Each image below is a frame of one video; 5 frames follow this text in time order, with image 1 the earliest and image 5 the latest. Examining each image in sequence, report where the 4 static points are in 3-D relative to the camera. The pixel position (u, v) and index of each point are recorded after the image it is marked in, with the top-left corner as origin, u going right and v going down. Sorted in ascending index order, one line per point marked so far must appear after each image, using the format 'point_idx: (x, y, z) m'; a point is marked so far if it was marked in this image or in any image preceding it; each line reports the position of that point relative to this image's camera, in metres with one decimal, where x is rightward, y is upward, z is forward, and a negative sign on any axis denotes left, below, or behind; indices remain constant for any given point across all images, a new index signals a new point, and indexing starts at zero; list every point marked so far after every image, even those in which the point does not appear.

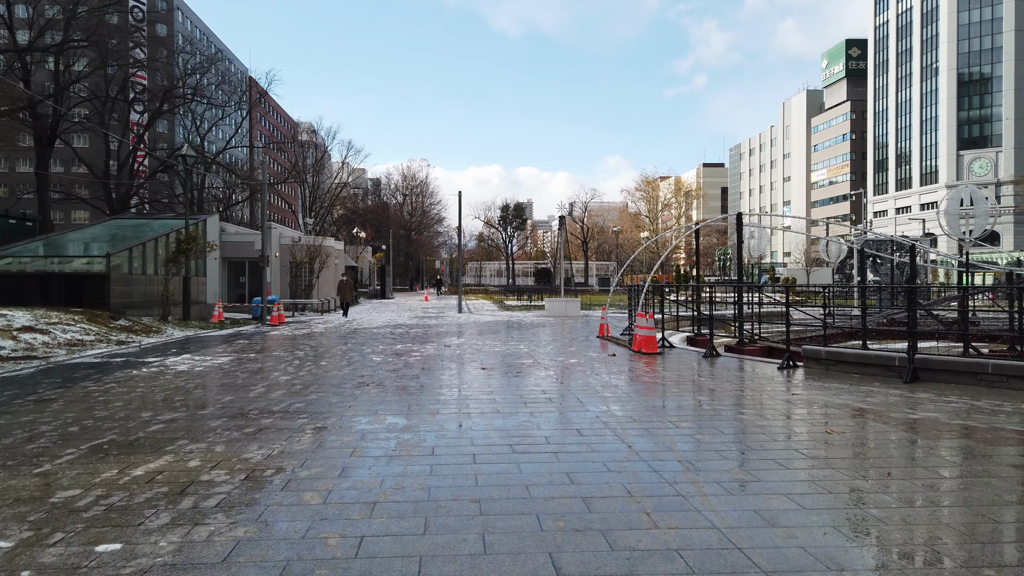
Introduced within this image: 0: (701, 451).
0: (+1.4, -1.2, +5.6) m
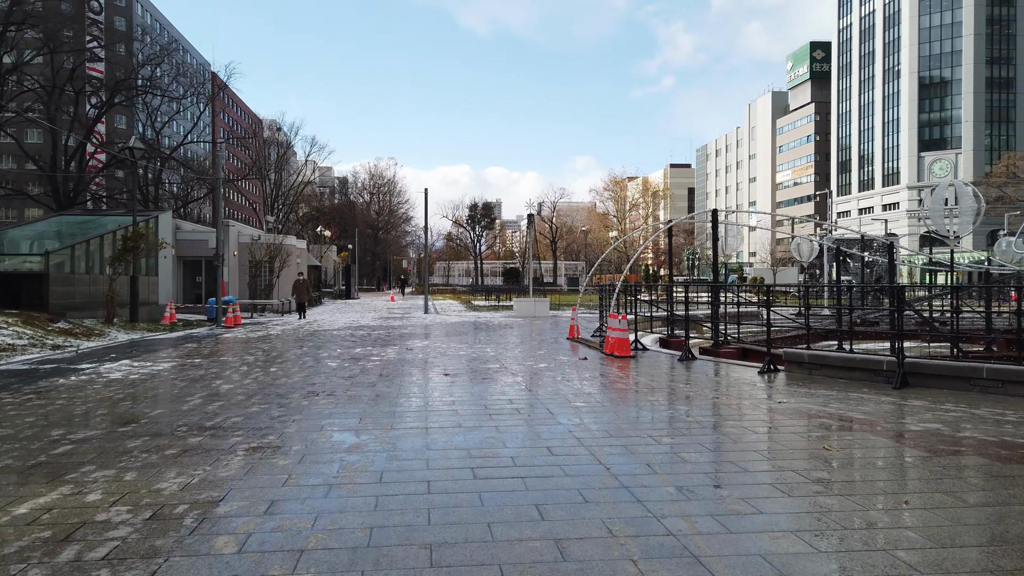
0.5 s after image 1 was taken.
0: (+1.2, -1.2, +4.9) m
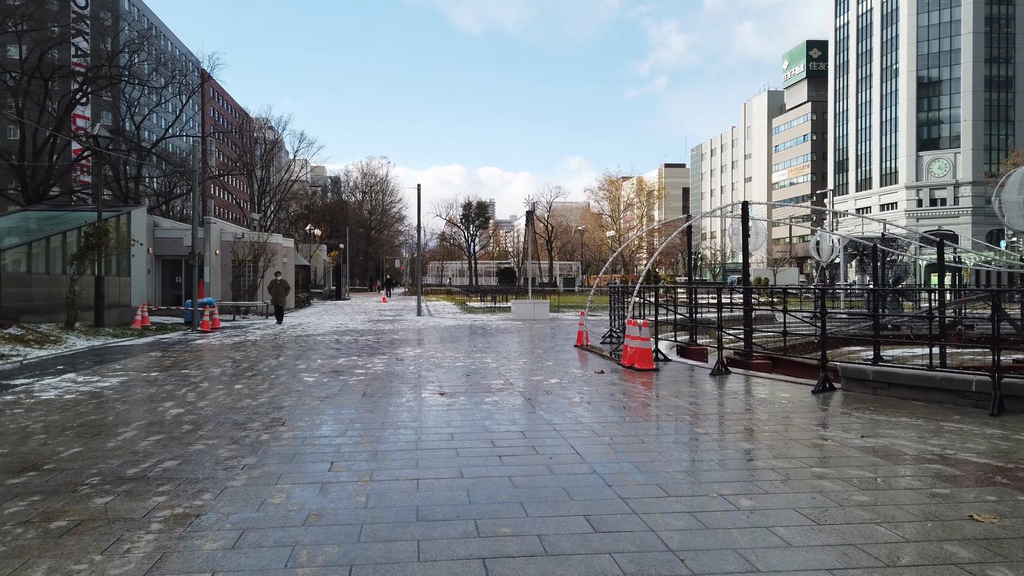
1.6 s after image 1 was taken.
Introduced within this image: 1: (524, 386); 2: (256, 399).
0: (+1.3, -1.3, +3.4) m
1: (+0.2, -1.2, +9.4) m
2: (-2.8, -1.2, +8.0) m
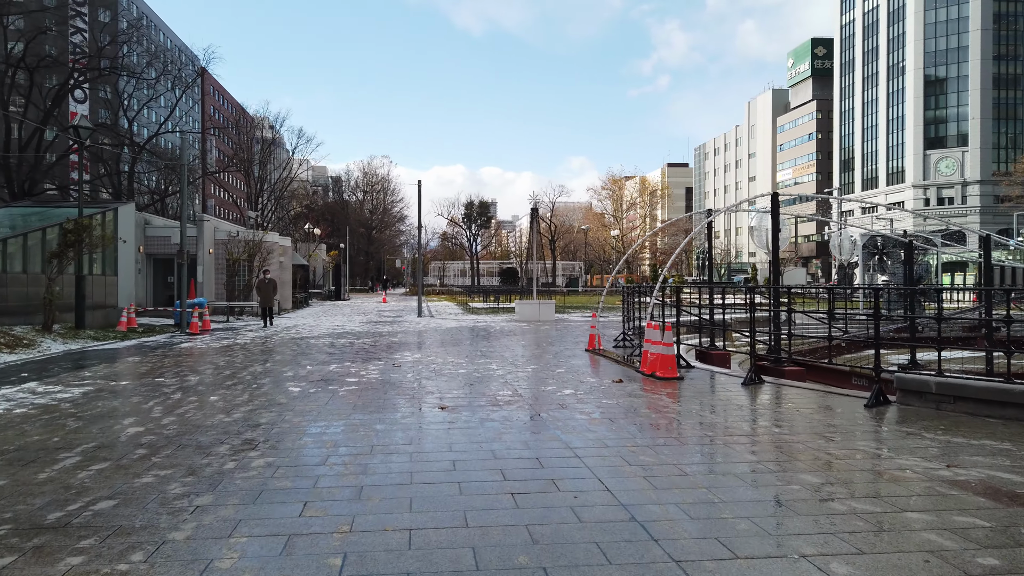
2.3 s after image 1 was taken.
0: (+1.4, -1.2, +2.4) m
1: (+0.3, -1.2, +8.5) m
2: (-2.7, -1.2, +7.0) m
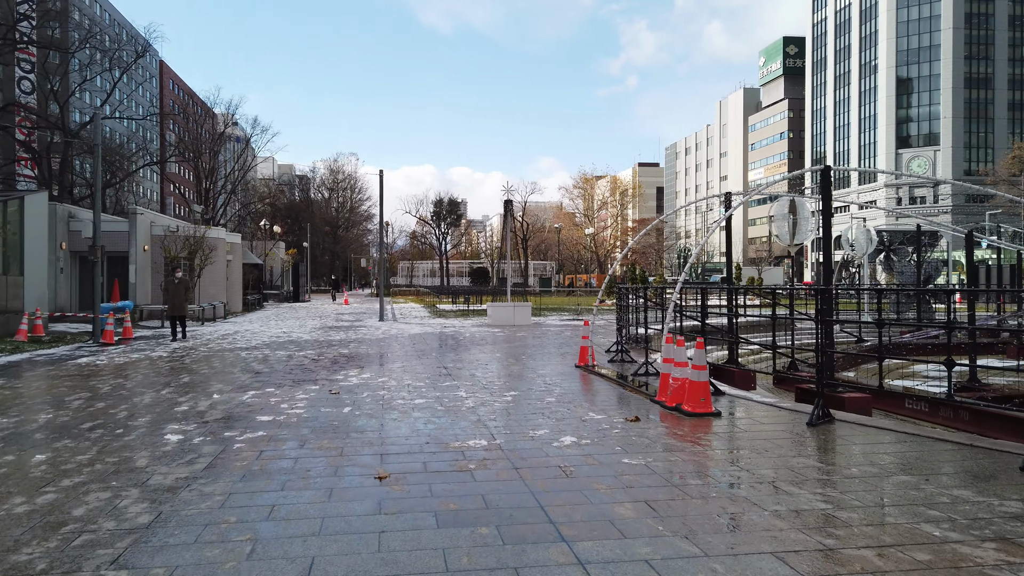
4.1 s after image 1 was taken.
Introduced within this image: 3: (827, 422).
0: (+1.4, -1.3, 0.0) m
1: (+0.1, -1.3, +5.9) m
2: (-2.8, -1.2, +4.4) m
3: (+2.9, -1.2, +7.3) m
